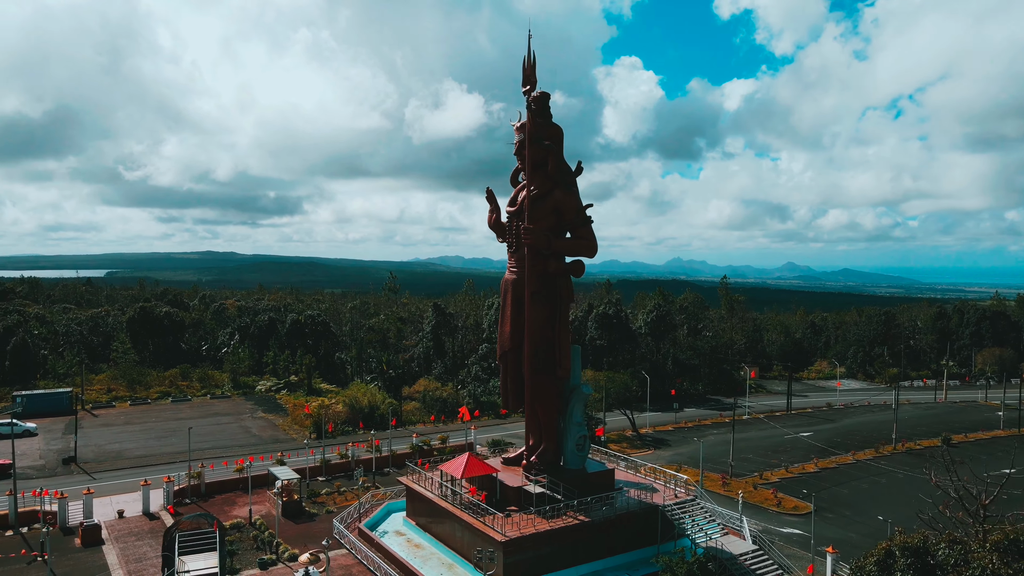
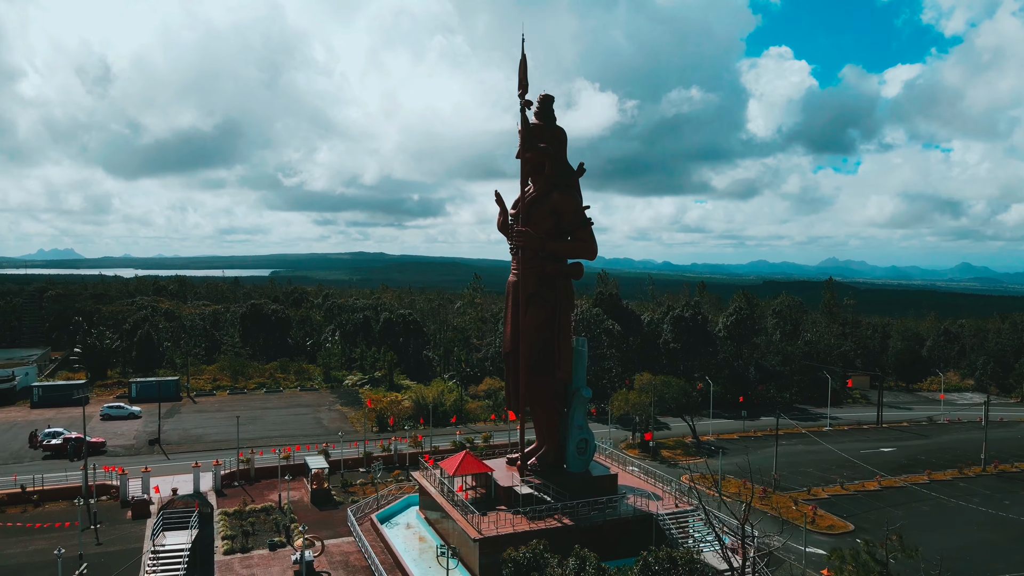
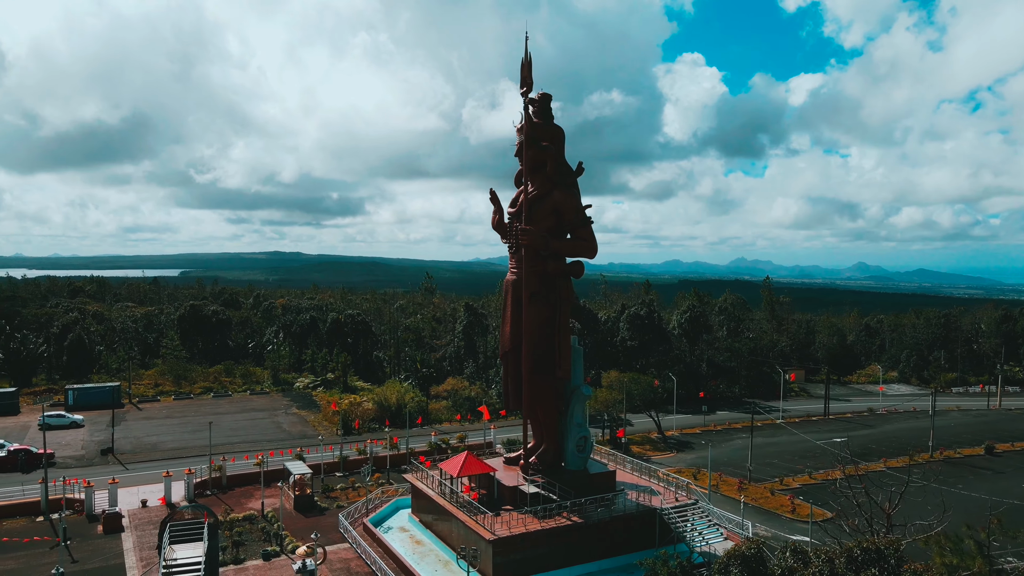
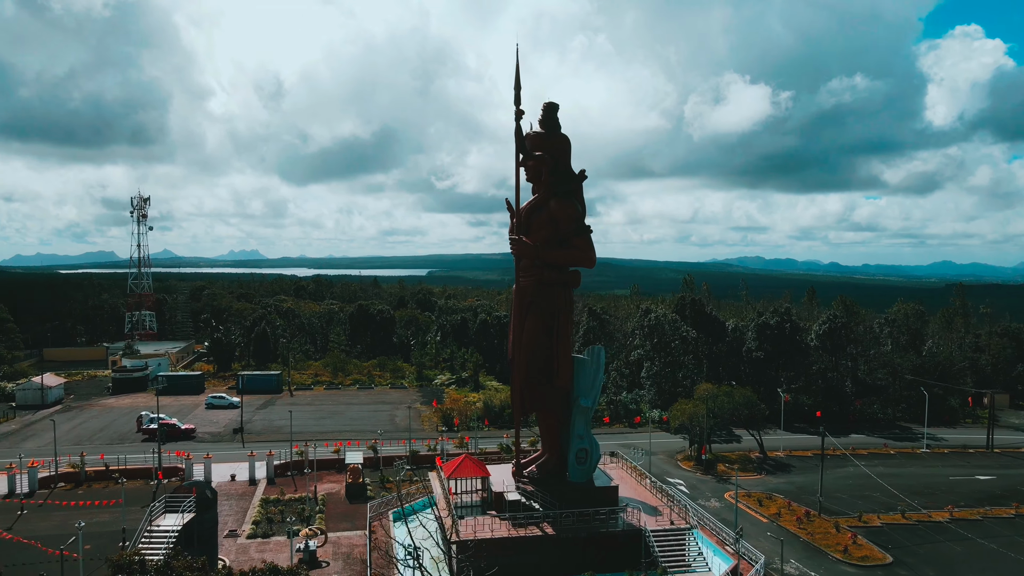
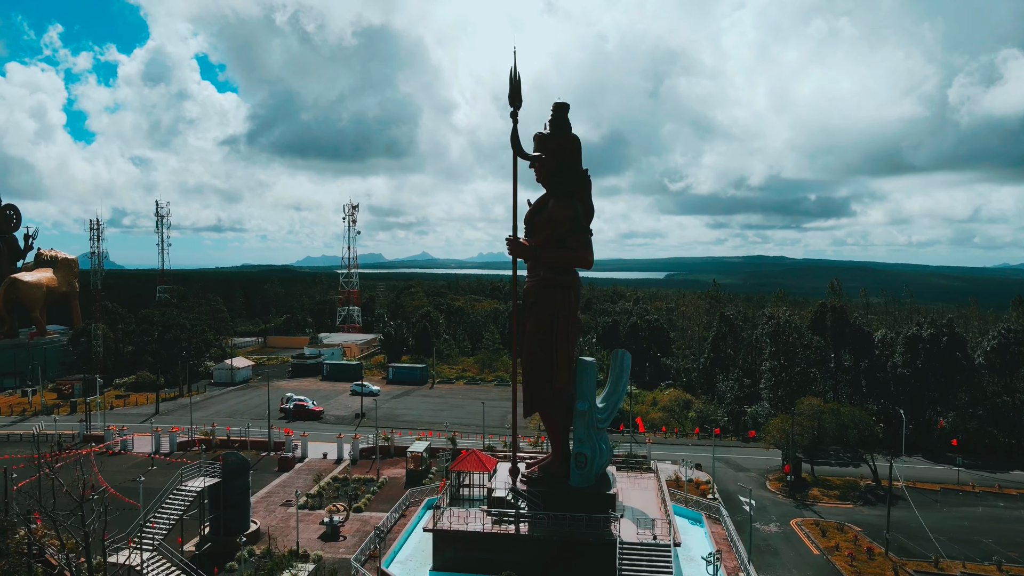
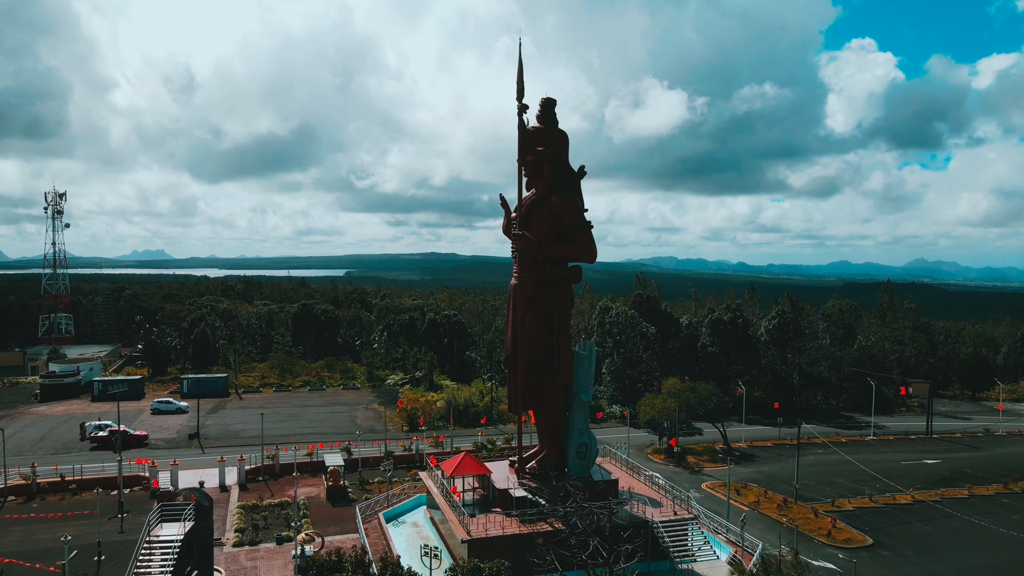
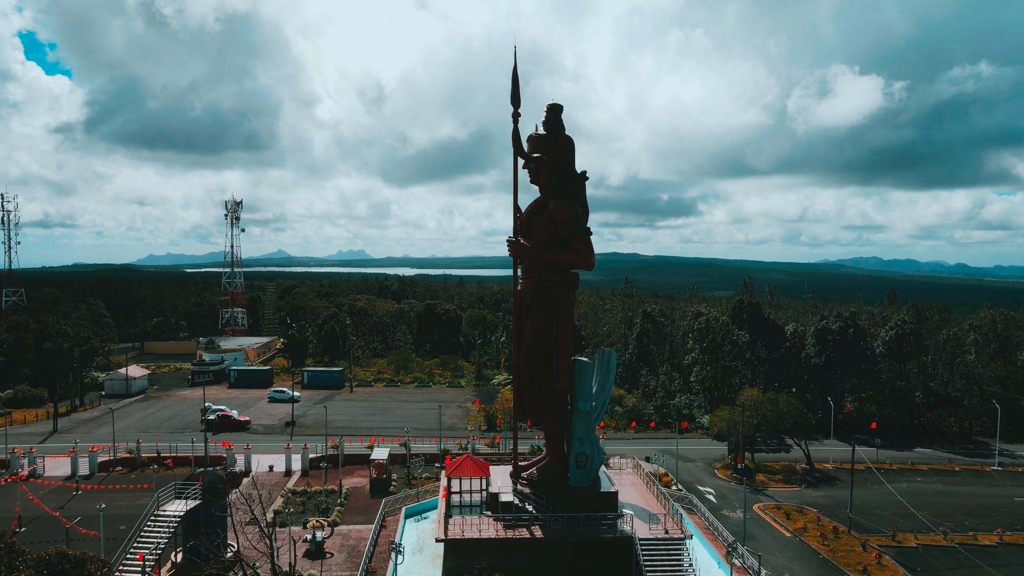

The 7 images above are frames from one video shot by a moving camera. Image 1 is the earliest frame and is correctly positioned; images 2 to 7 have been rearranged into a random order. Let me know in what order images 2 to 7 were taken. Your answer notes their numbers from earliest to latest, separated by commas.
3, 2, 6, 4, 7, 5
